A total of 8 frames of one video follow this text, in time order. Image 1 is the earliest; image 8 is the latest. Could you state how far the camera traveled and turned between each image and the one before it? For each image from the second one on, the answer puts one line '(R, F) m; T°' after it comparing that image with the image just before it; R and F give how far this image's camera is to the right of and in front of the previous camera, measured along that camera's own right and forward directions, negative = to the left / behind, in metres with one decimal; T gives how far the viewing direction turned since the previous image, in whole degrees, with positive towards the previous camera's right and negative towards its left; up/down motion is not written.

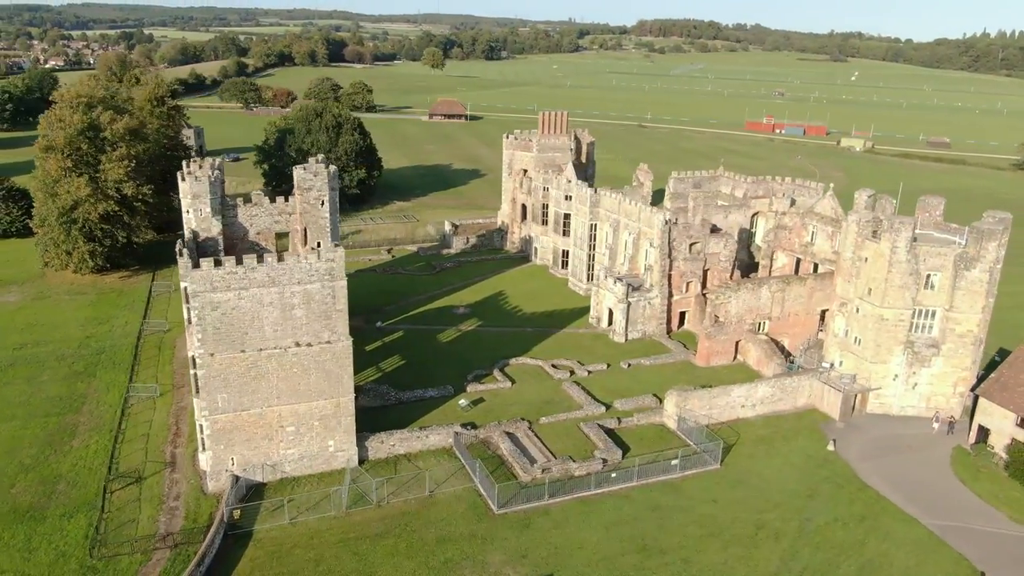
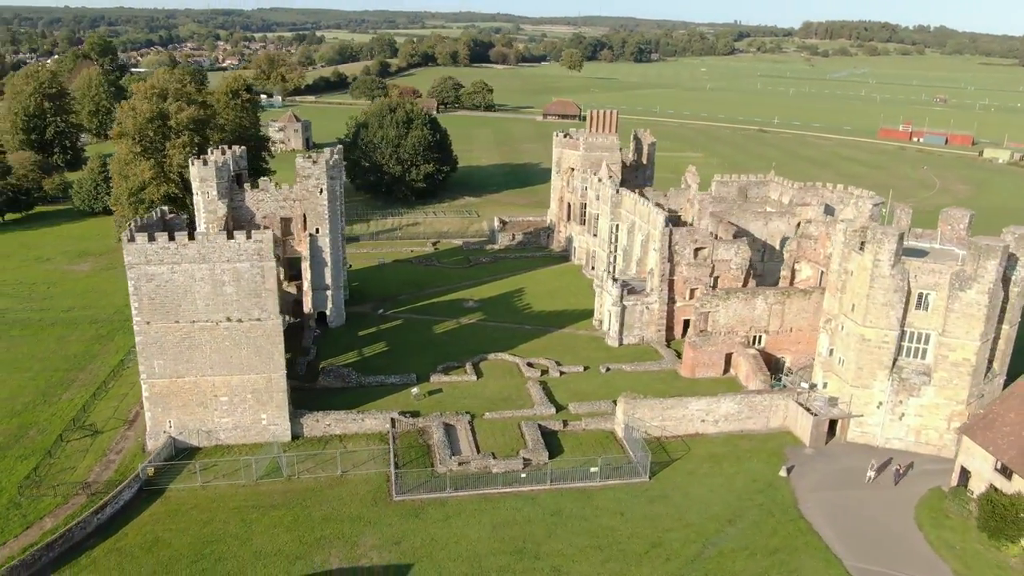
(+9.5, +1.2) m; -11°
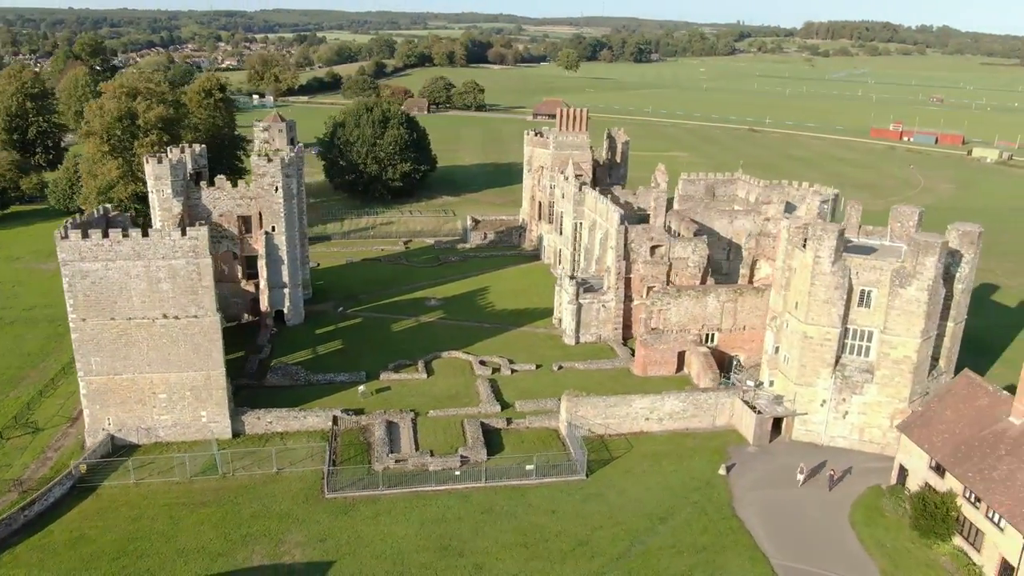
(+2.9, +0.1) m; 0°
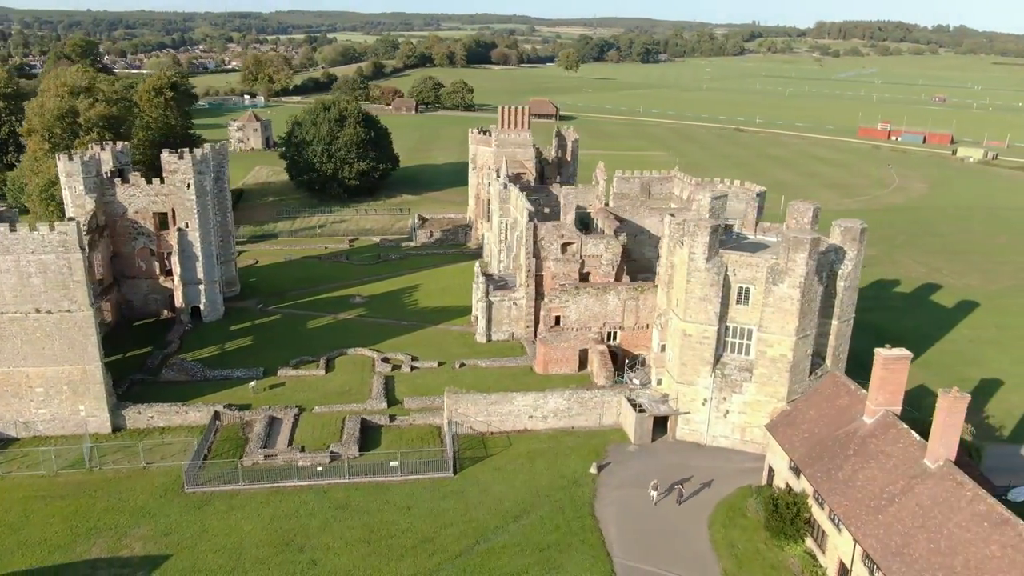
(+6.3, +0.3) m; -1°
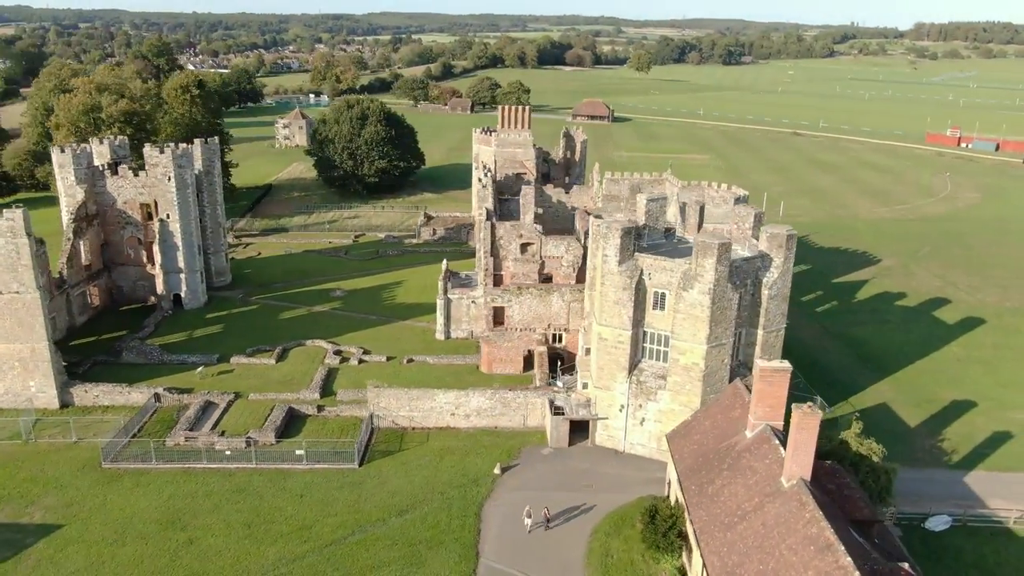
(+7.4, +0.4) m; -6°
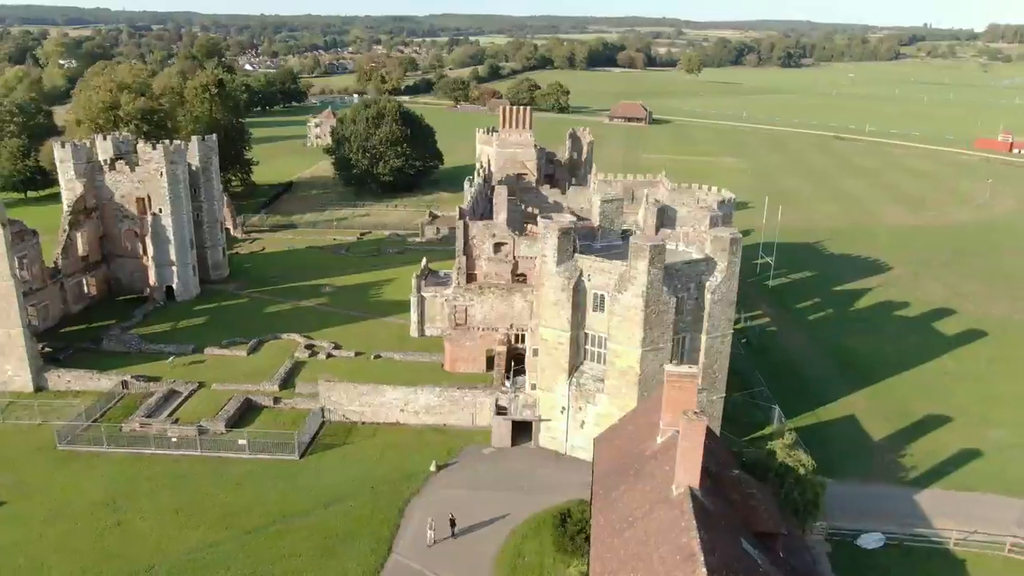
(+5.0, +0.2) m; -4°
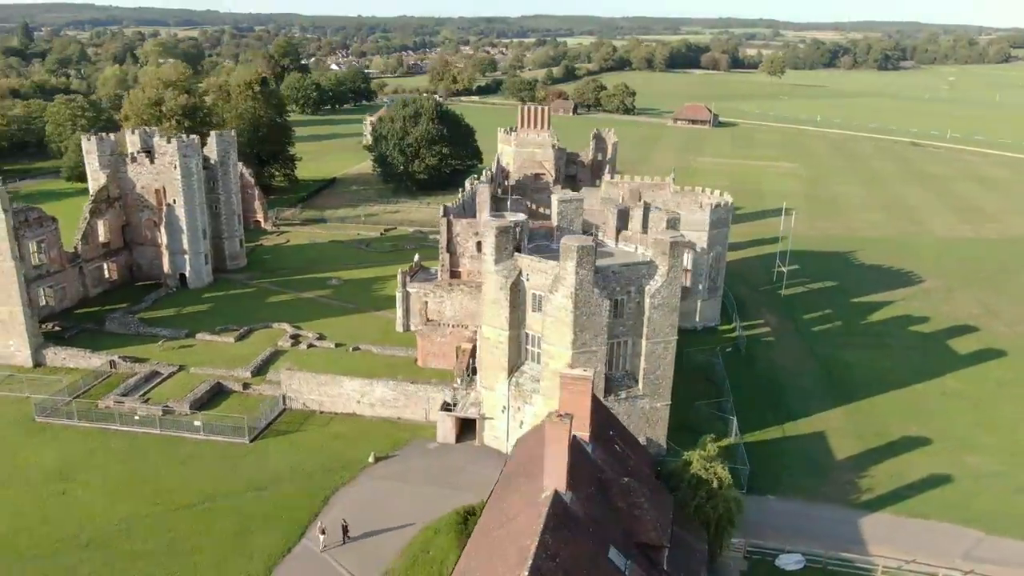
(+6.2, +0.3) m; -6°
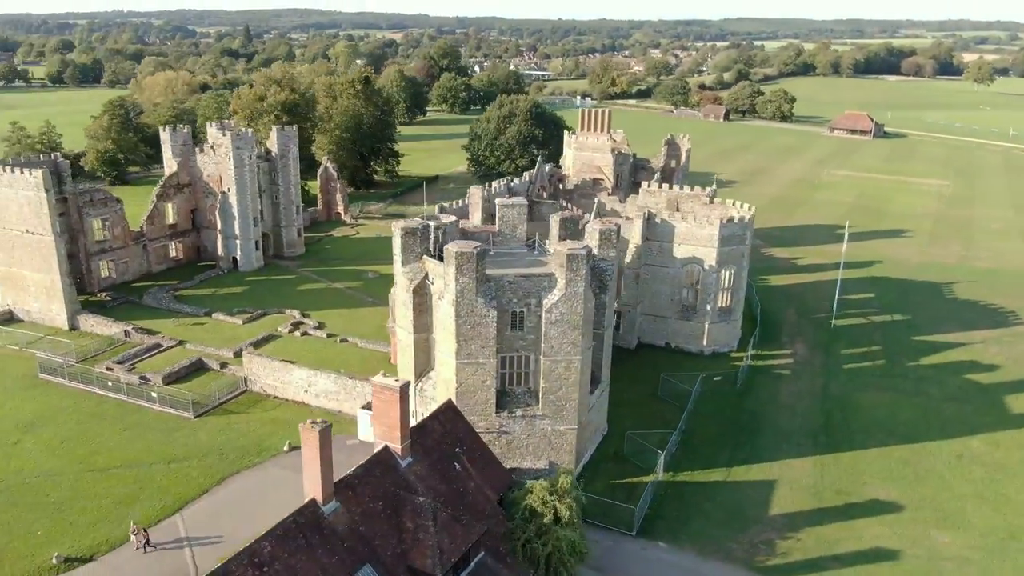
(+11.3, +2.5) m; -14°
